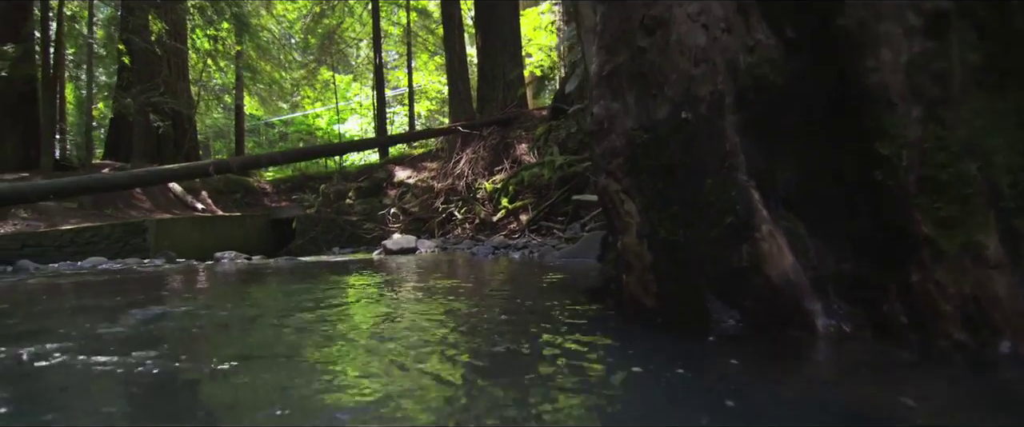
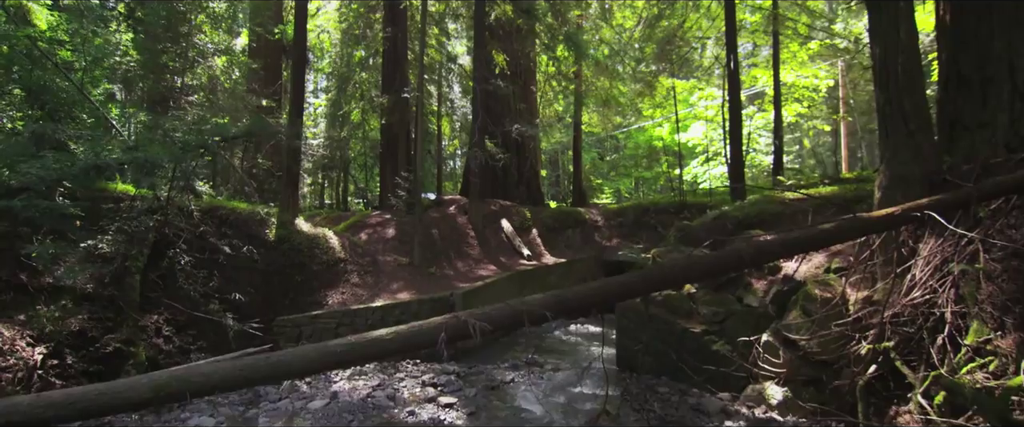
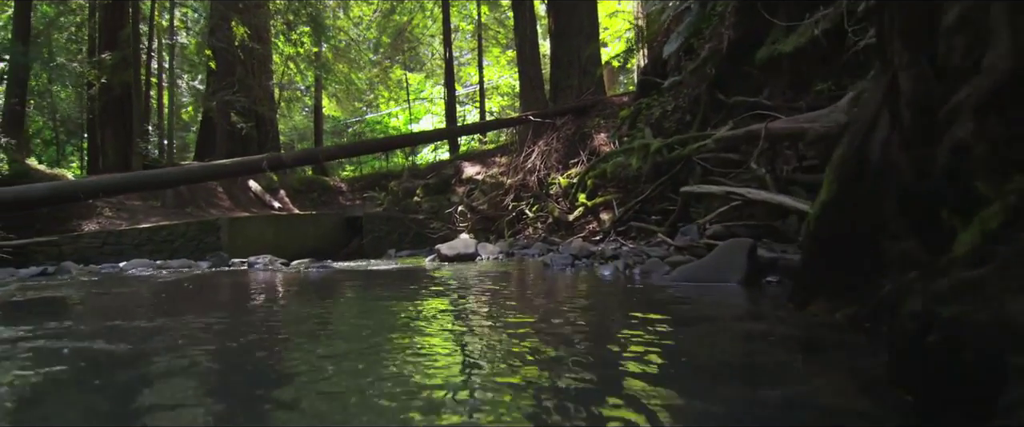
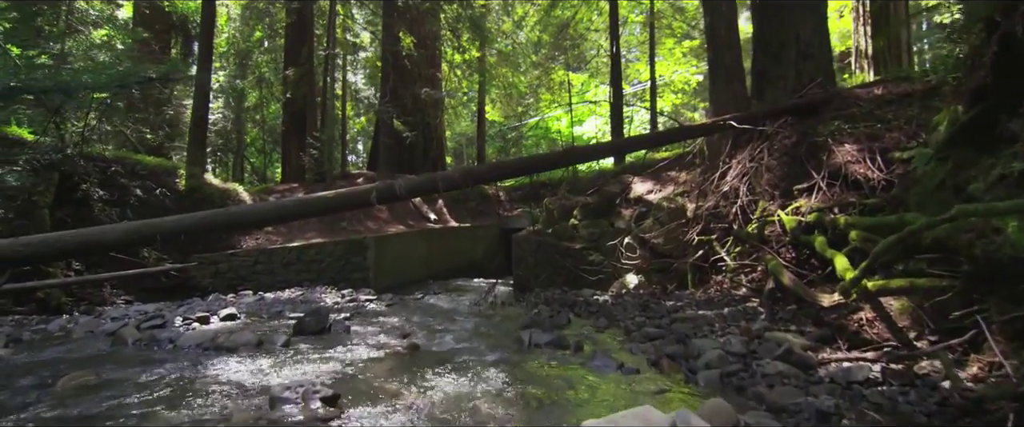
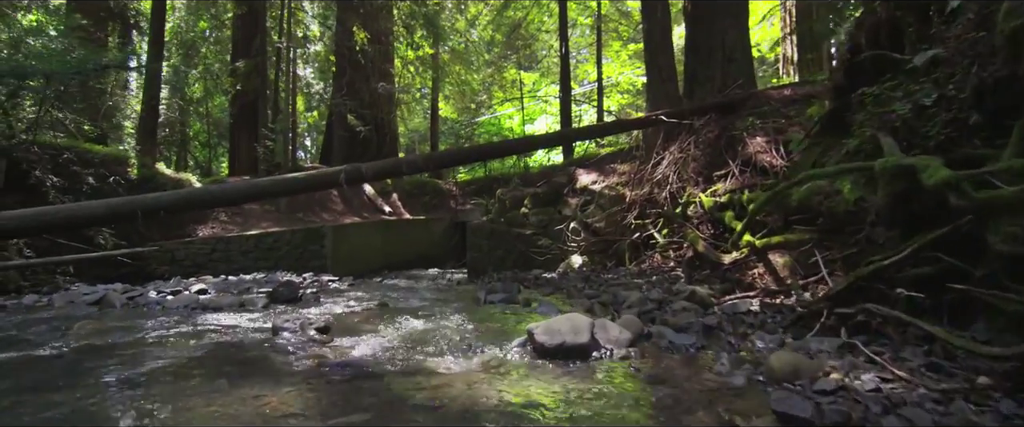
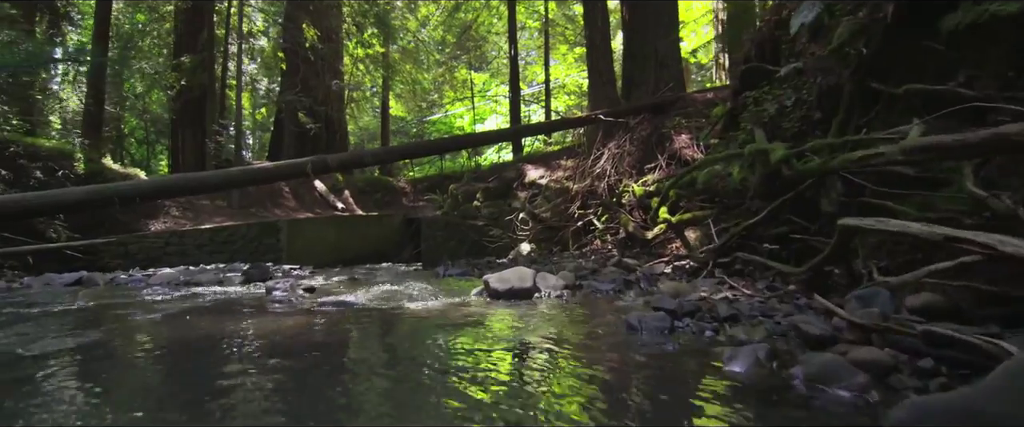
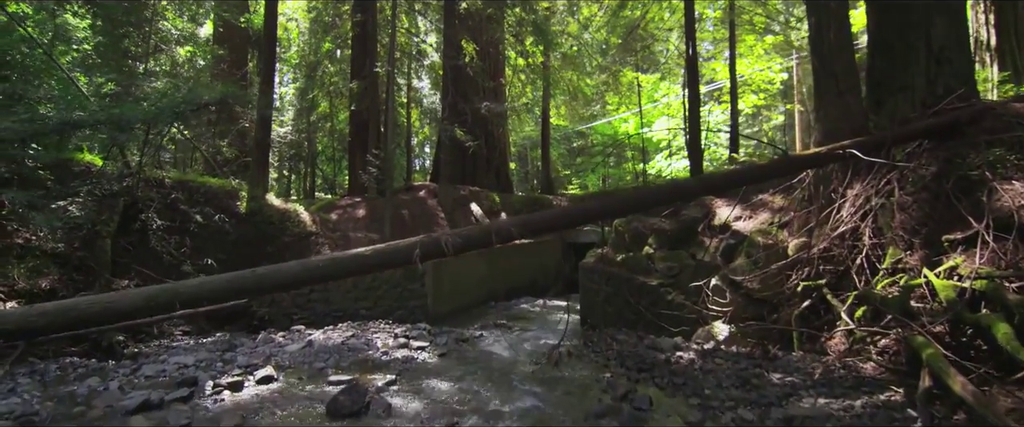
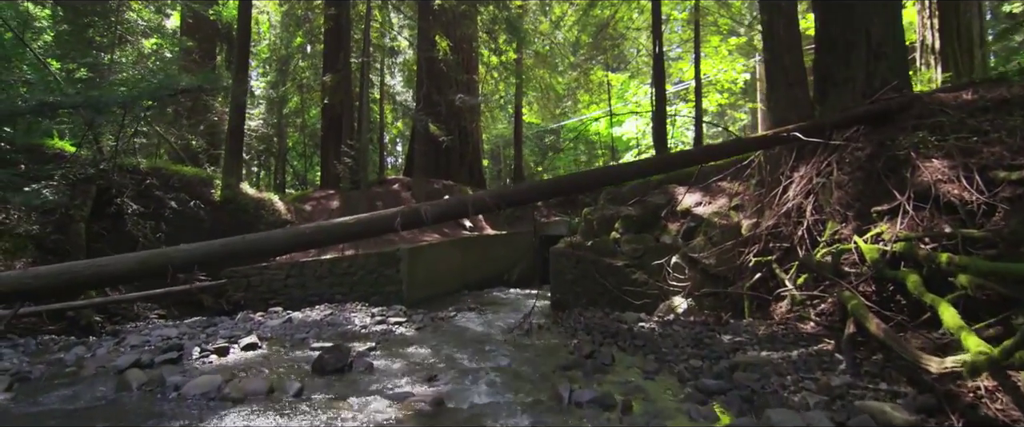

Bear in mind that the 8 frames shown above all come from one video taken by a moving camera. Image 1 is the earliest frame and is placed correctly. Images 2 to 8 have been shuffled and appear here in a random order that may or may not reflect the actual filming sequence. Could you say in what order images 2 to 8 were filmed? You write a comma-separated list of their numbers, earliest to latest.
3, 6, 5, 4, 8, 7, 2
